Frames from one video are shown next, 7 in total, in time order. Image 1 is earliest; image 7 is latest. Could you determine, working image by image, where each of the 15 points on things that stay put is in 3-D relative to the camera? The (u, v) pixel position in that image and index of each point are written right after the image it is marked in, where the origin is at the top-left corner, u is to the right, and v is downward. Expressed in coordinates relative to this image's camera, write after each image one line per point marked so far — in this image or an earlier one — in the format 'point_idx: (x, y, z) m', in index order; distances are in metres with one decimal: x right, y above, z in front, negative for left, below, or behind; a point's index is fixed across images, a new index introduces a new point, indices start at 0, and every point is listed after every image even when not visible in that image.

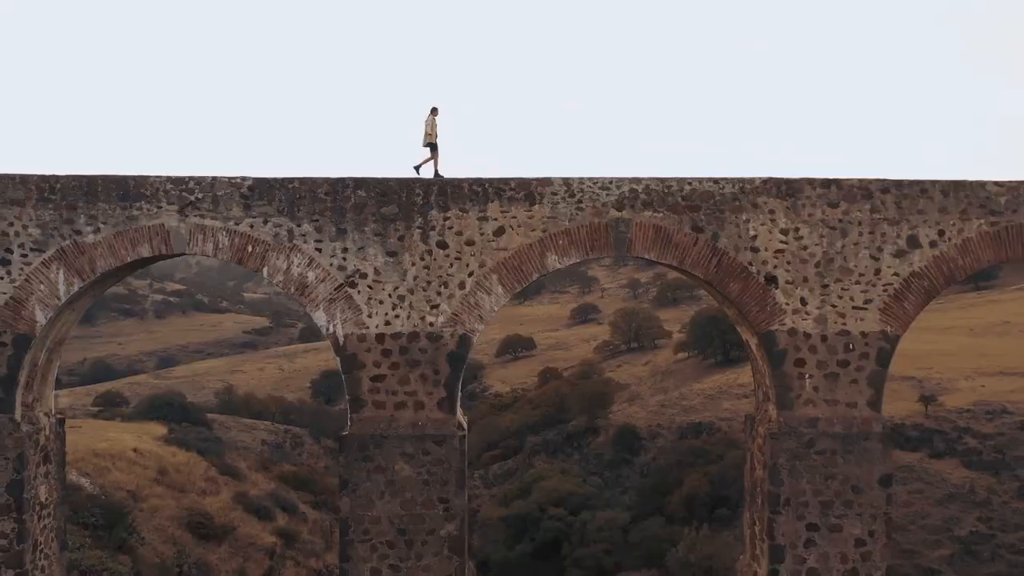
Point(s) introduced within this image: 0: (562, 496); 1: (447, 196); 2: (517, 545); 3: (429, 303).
0: (+1.3, -5.3, +19.4) m
1: (-0.7, +0.8, +7.9) m
2: (+0.1, -6.3, +18.8) m
3: (-0.8, 0.0, +7.8) m
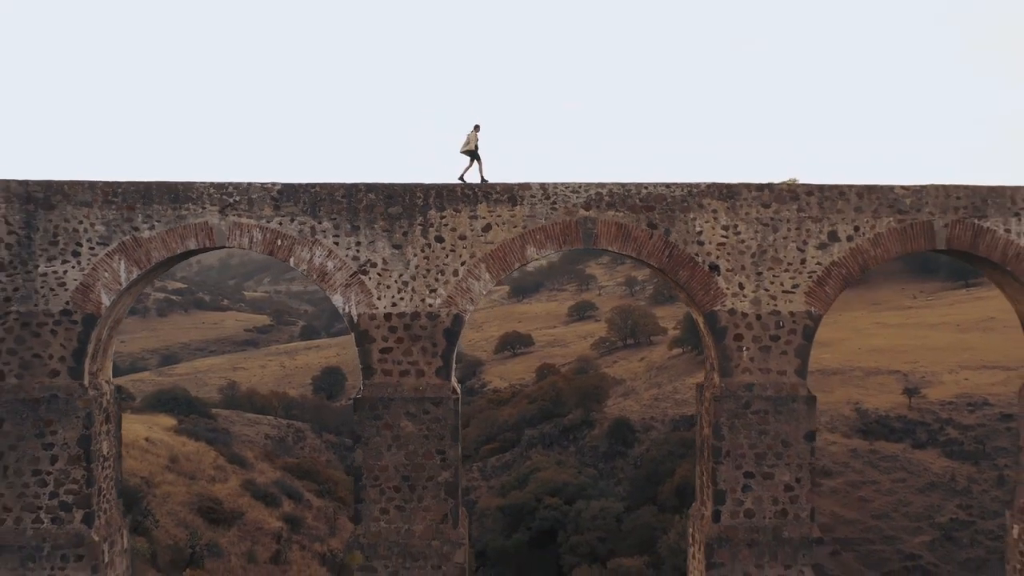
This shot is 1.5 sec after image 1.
0: (+1.2, -5.2, +20.1) m
1: (-0.7, +0.9, +8.5) m
2: (0.0, -6.2, +19.5) m
3: (-0.8, 0.0, +8.5) m
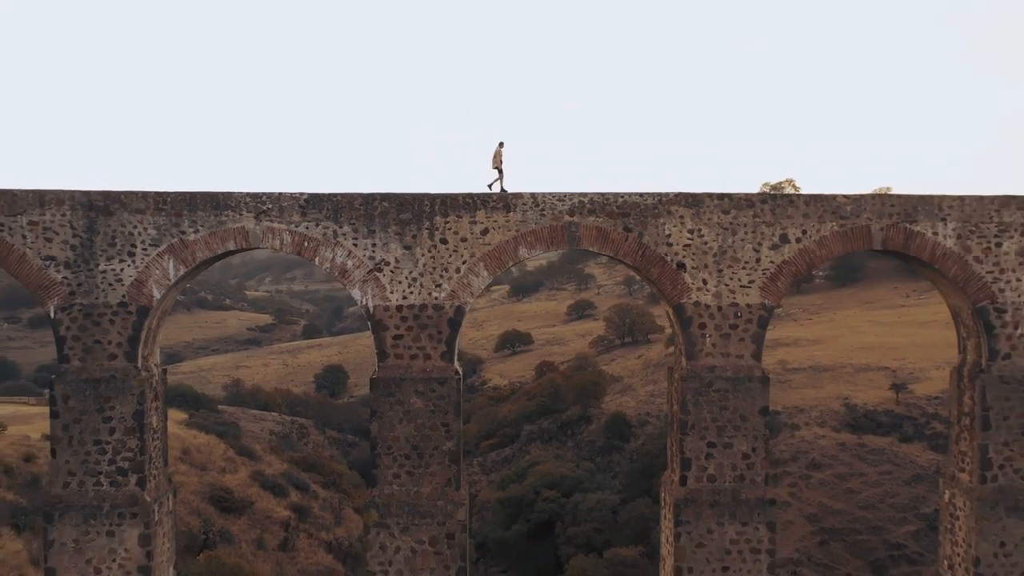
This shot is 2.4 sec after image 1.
0: (+1.2, -5.2, +20.7) m
1: (-0.8, +0.9, +9.1) m
2: (0.0, -6.2, +20.1) m
3: (-0.9, +0.1, +9.1) m
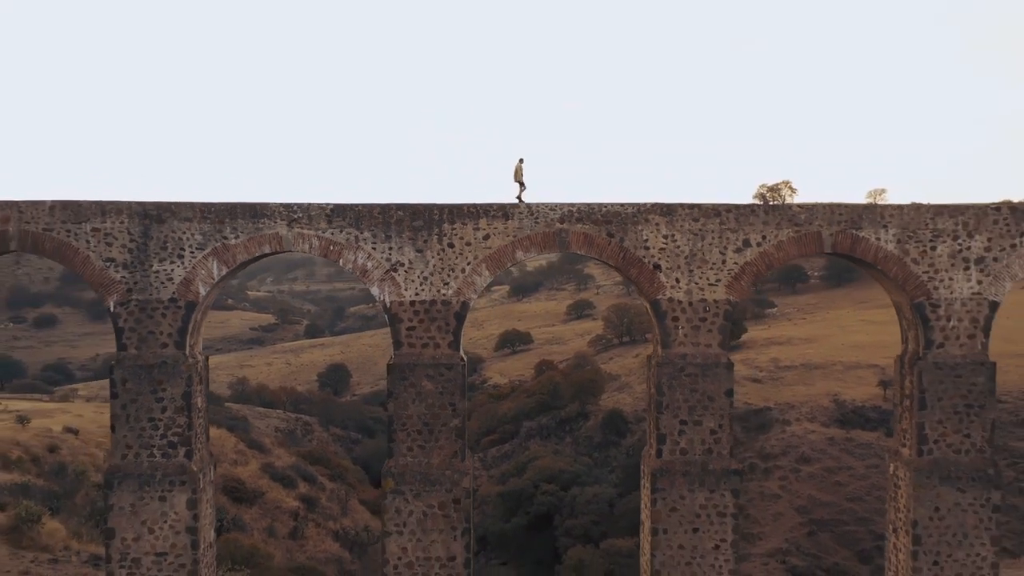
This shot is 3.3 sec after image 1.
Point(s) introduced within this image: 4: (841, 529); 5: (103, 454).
0: (+1.2, -5.2, +21.4) m
1: (-0.8, +0.9, +9.8) m
2: (0.0, -6.2, +20.8) m
3: (-0.9, +0.1, +9.7) m
4: (+7.5, -5.5, +17.7) m
5: (-7.8, -3.2, +14.9) m
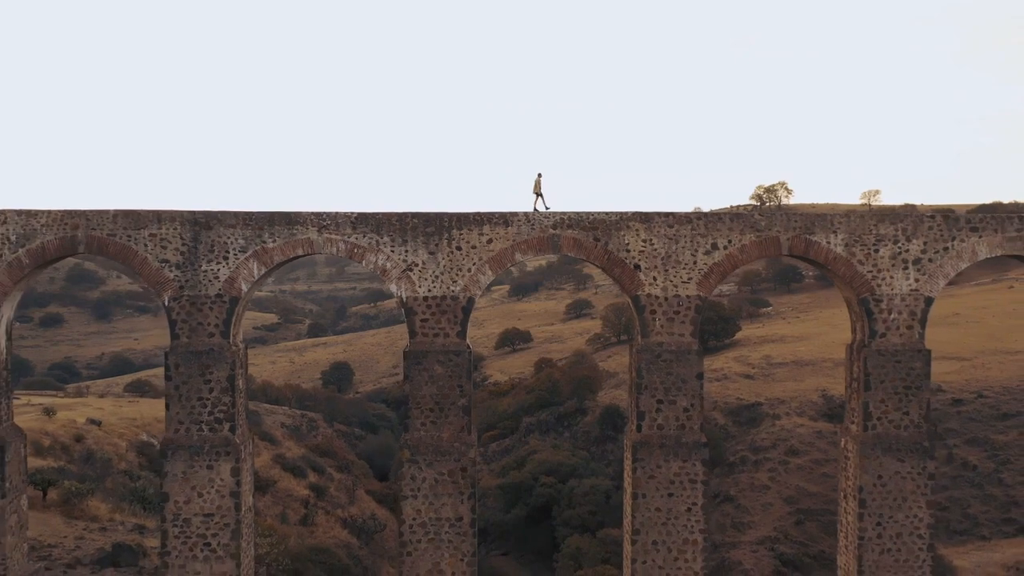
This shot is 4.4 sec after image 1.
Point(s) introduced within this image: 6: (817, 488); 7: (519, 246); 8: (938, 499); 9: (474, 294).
0: (+1.2, -5.1, +22.2) m
1: (-0.8, +0.9, +10.6) m
2: (0.0, -6.1, +21.6) m
3: (-0.9, +0.1, +10.5) m
4: (+7.5, -5.5, +18.5) m
5: (-7.8, -3.2, +15.7) m
6: (+7.7, -5.0, +19.4) m
7: (+0.1, +0.6, +10.6) m
8: (+10.2, -5.0, +18.5) m
9: (-0.6, -0.1, +10.5) m
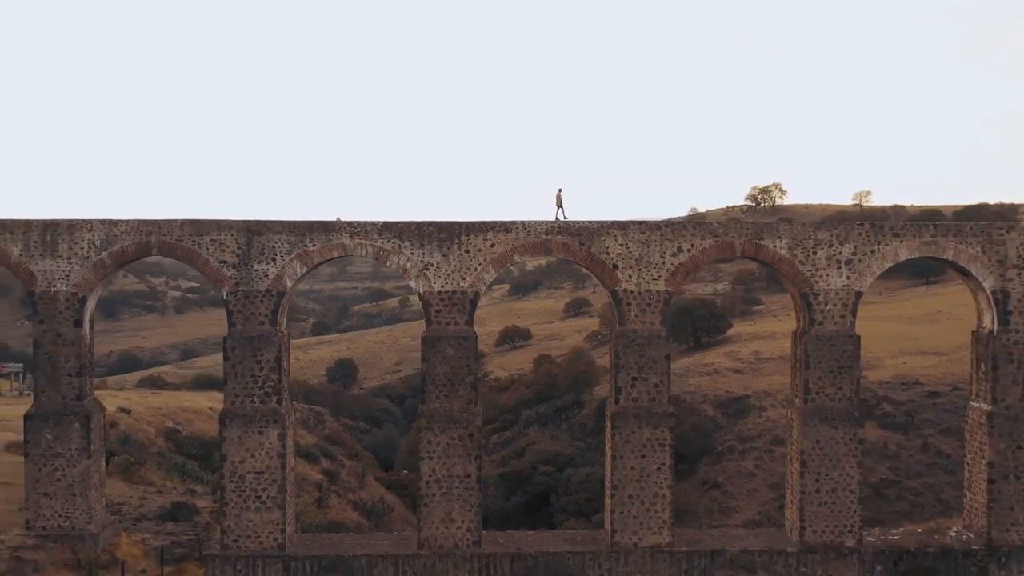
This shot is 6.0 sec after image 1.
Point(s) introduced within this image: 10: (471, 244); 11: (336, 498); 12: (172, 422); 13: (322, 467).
0: (+1.2, -5.1, +23.4) m
1: (-0.8, +1.0, +11.8) m
2: (0.0, -6.1, +22.8) m
3: (-0.9, +0.1, +11.7) m
4: (+7.5, -5.4, +19.7) m
5: (-7.8, -3.1, +16.9) m
6: (+7.7, -5.0, +20.6) m
7: (+0.1, +0.6, +11.8) m
8: (+10.2, -5.0, +19.7) m
9: (-0.6, -0.1, +11.7) m
10: (-0.7, +0.7, +11.8) m
11: (-4.1, -4.8, +17.8) m
12: (-7.9, -3.1, +17.9) m
13: (-4.7, -4.4, +19.0) m
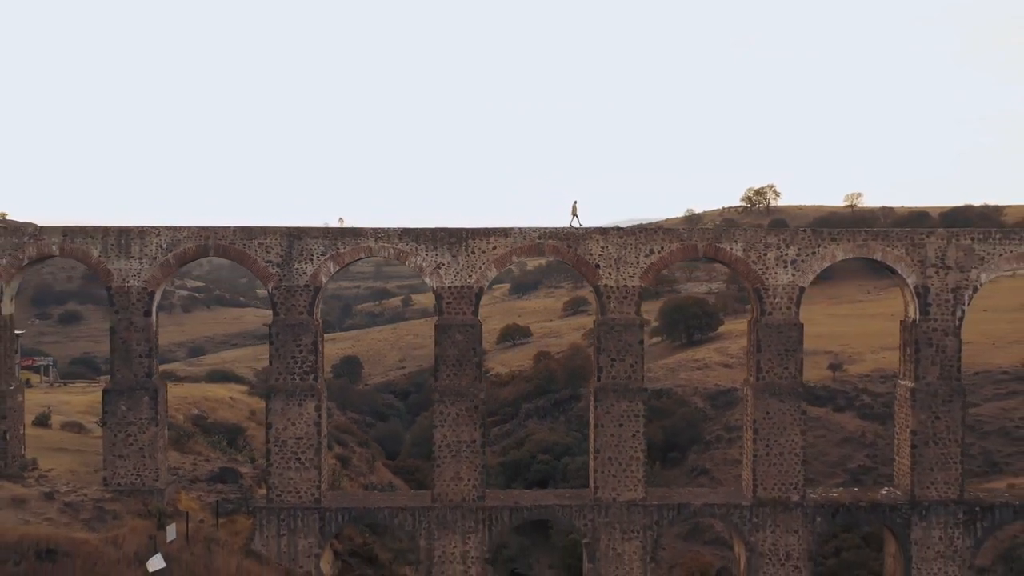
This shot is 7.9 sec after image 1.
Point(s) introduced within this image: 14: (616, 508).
0: (+1.2, -5.0, +24.7) m
1: (-0.8, +1.0, +13.2) m
2: (0.0, -6.1, +24.1) m
3: (-0.9, +0.2, +13.1) m
4: (+7.5, -5.4, +21.0) m
5: (-7.8, -3.1, +18.3) m
6: (+7.7, -4.9, +22.0) m
7: (+0.1, +0.7, +13.1) m
8: (+10.2, -5.0, +21.0) m
9: (-0.6, 0.0, +13.1) m
10: (-0.7, +0.8, +13.1) m
11: (-4.1, -4.8, +19.1) m
12: (-7.9, -3.0, +19.3) m
13: (-4.7, -4.4, +20.4) m
14: (+1.8, -3.8, +13.0) m
